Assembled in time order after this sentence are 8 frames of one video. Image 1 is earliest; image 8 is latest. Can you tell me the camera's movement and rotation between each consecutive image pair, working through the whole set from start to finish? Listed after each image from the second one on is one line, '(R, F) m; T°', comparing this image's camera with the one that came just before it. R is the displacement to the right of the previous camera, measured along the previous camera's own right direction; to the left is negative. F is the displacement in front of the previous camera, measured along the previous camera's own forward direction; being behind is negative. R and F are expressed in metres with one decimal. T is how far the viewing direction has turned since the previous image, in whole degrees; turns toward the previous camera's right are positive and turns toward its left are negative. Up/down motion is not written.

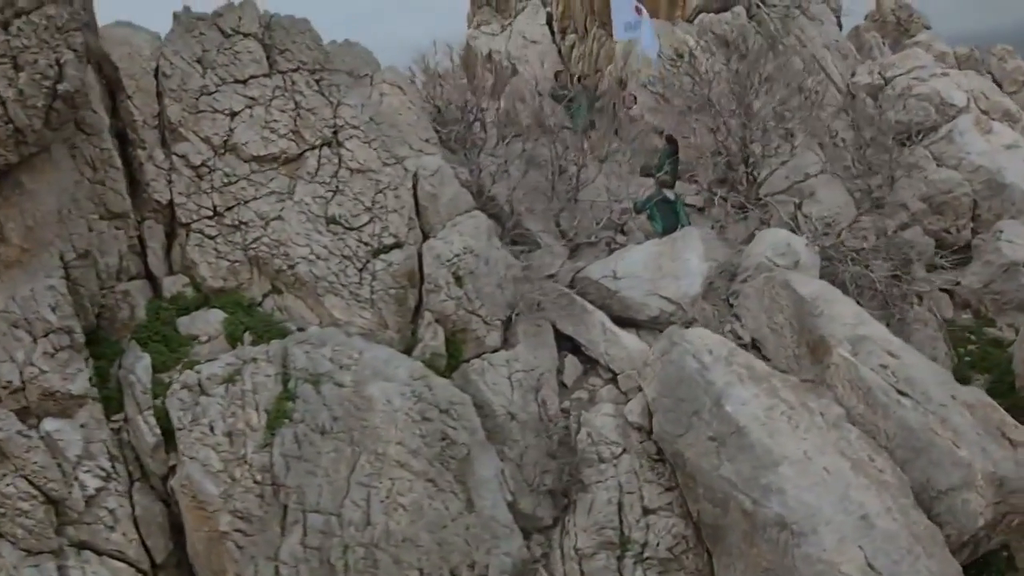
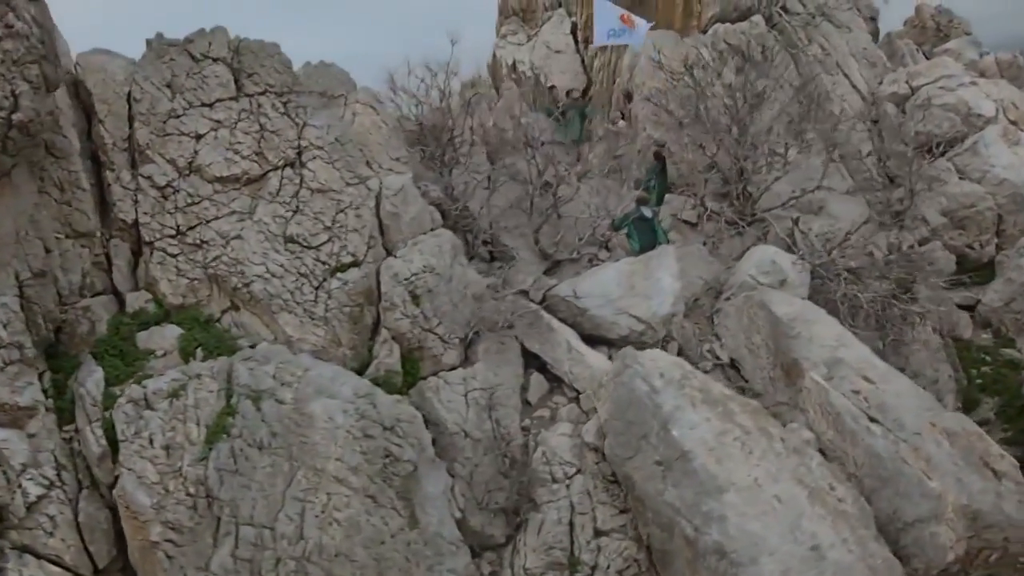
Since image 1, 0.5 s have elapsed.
(+1.0, 0.0) m; -4°
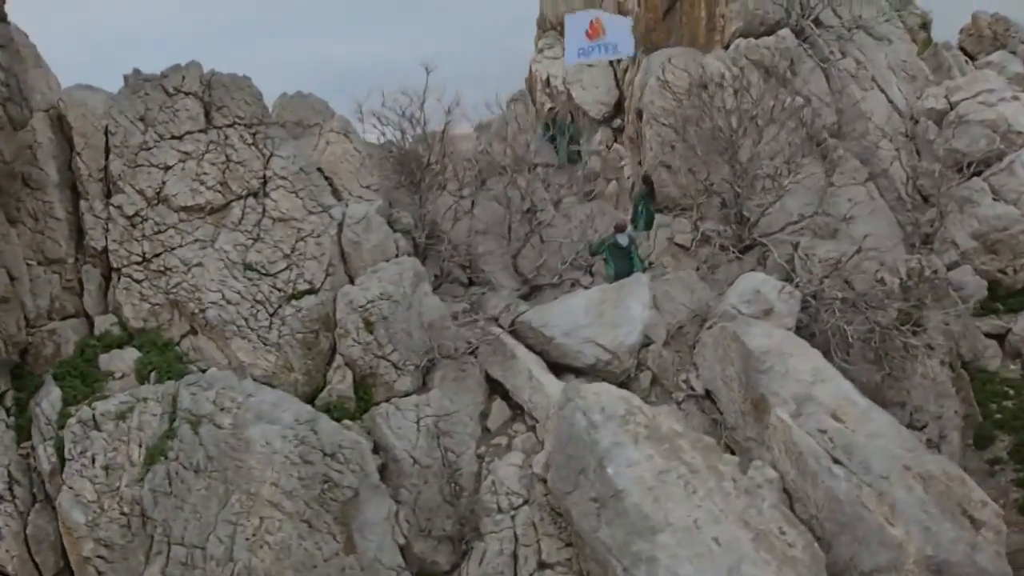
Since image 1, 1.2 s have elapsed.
(+1.2, 0.0) m; -5°
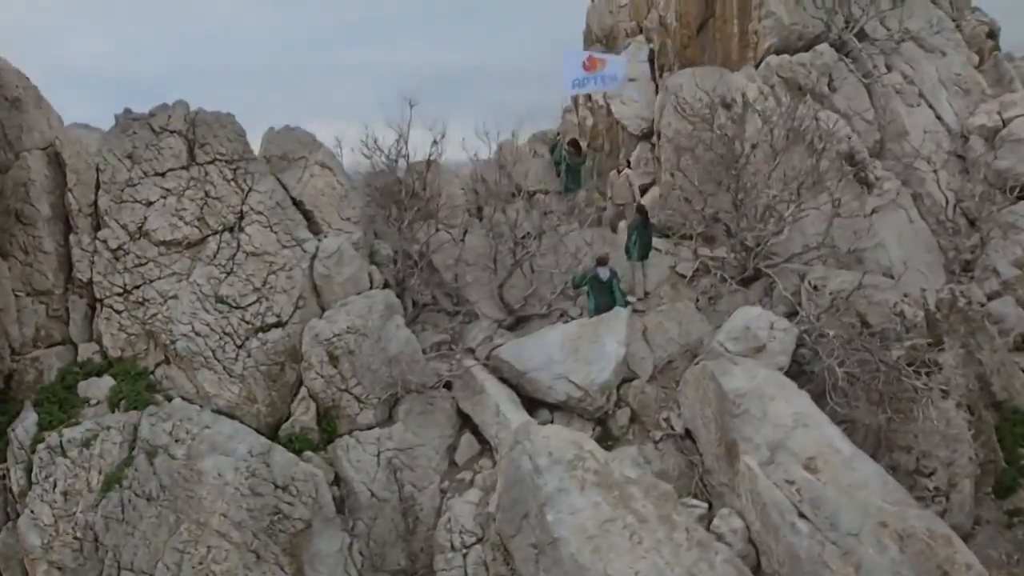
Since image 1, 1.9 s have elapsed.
(+1.2, +0.1) m; -6°
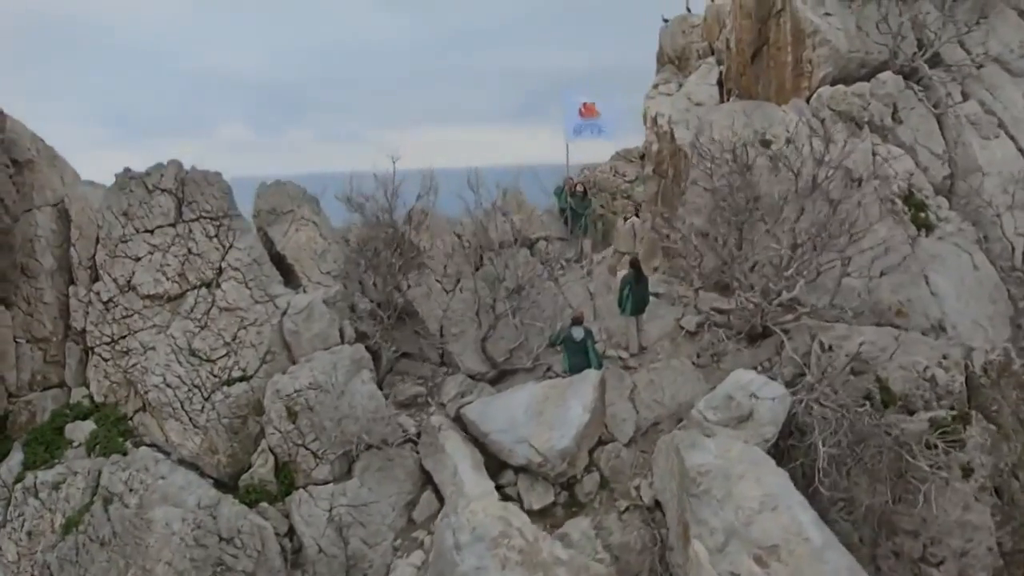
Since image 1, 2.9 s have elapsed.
(+1.7, +0.2) m; -9°
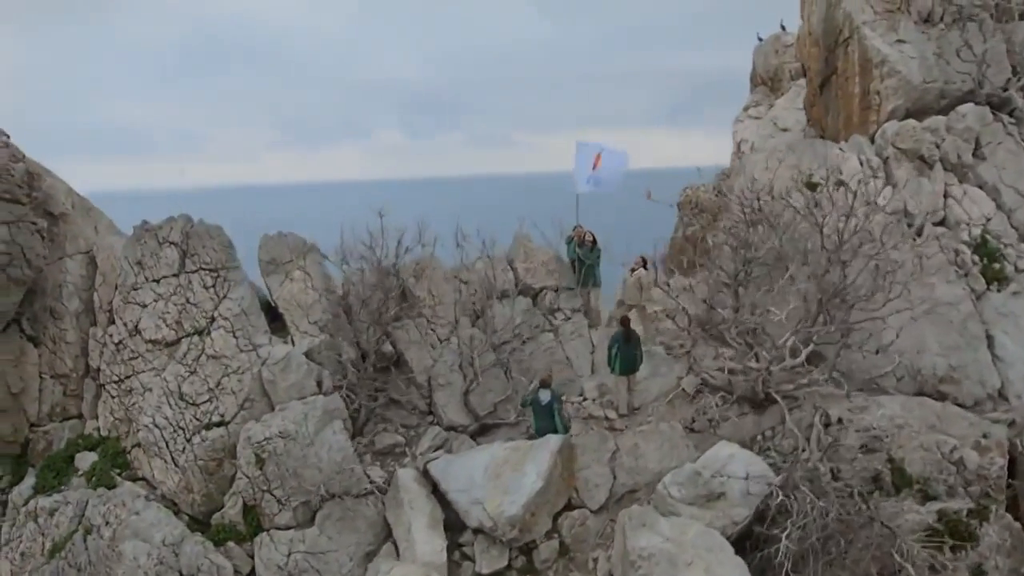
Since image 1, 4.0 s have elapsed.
(+2.0, +0.2) m; -11°
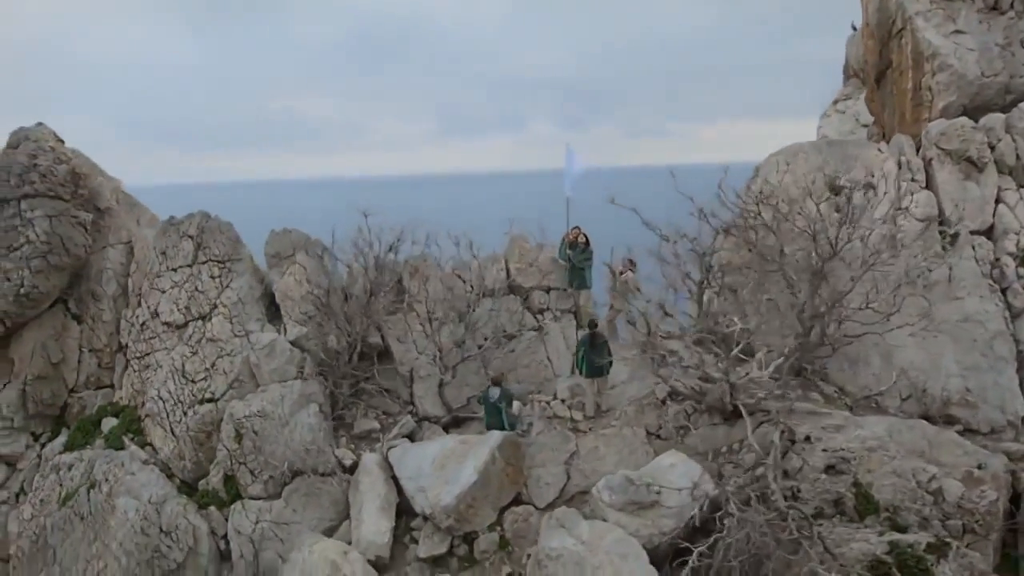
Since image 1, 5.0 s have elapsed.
(+2.2, -0.1) m; -11°
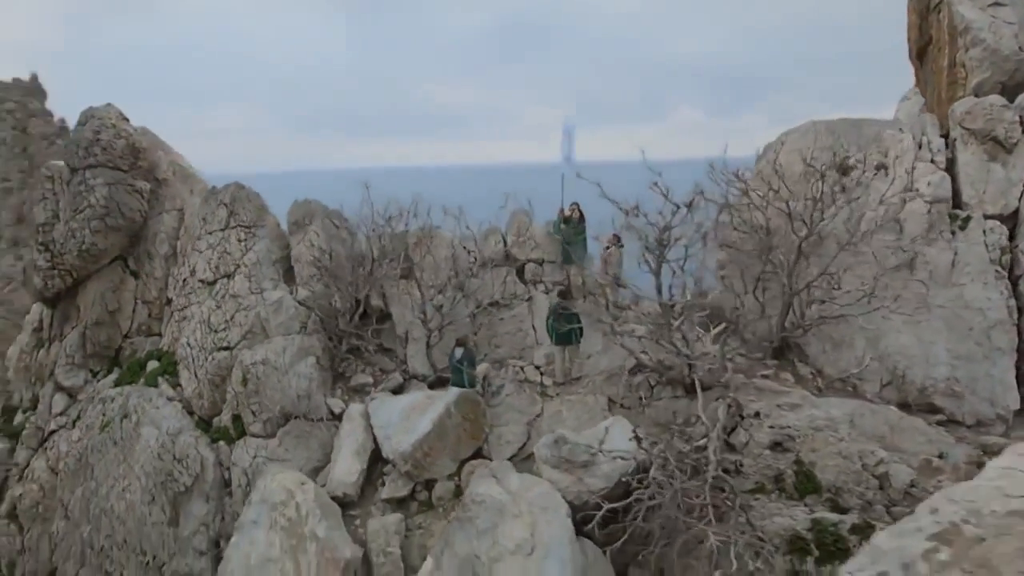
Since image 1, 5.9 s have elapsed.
(+2.1, -0.4) m; -10°
